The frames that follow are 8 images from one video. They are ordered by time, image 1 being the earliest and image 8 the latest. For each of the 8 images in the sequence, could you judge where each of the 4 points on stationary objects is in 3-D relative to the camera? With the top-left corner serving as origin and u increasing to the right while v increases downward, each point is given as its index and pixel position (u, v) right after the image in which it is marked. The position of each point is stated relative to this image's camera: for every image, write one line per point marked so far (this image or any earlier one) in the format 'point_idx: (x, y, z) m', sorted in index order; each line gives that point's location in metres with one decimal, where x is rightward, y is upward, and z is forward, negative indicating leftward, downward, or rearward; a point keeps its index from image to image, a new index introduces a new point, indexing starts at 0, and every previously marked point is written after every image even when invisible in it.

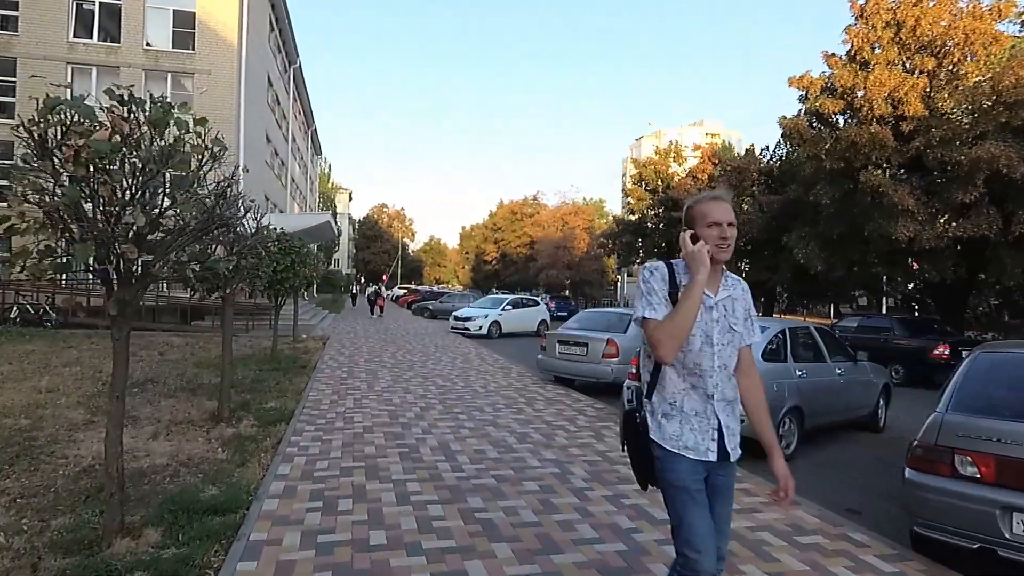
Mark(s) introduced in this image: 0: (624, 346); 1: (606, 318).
0: (+1.6, -0.8, +11.2) m
1: (+1.4, -0.5, +12.2) m
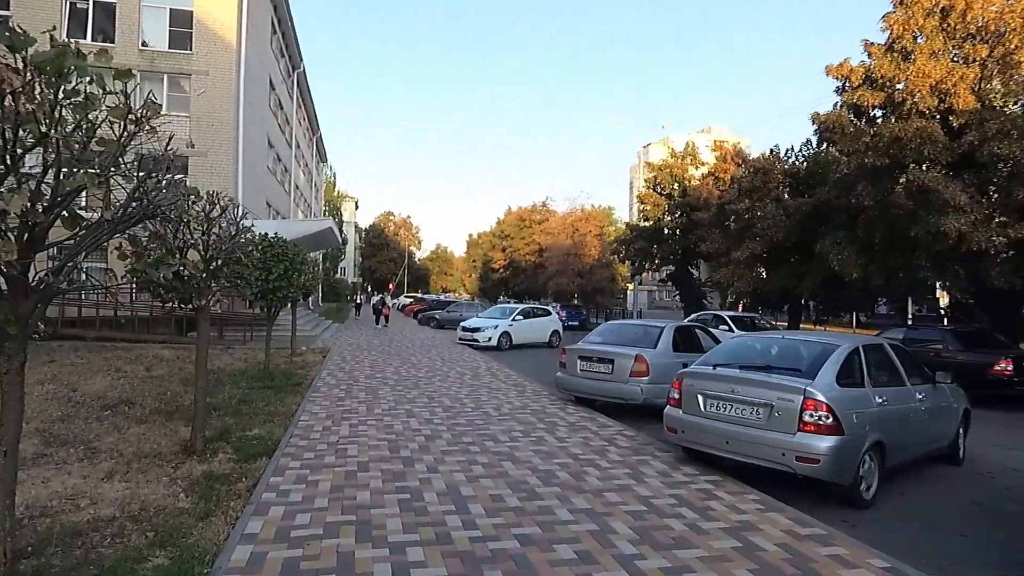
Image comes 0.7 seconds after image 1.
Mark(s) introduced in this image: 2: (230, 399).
0: (+1.8, -1.0, +10.0) m
1: (+1.6, -0.6, +11.0) m
2: (-3.7, -1.5, +10.4) m
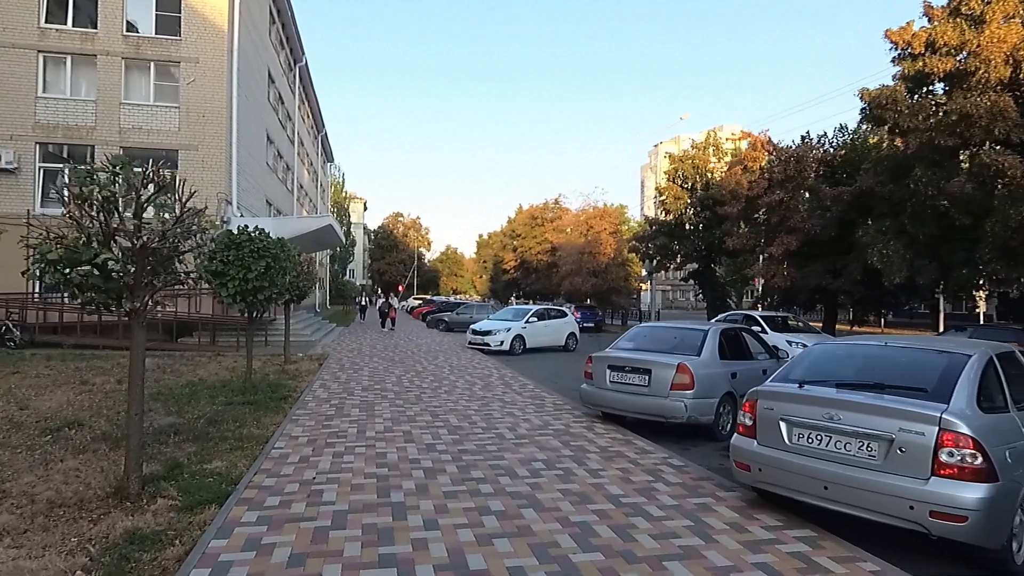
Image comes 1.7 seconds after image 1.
0: (+2.0, -0.9, +8.4) m
1: (+1.8, -0.6, +9.4) m
2: (-3.5, -1.5, +8.8) m
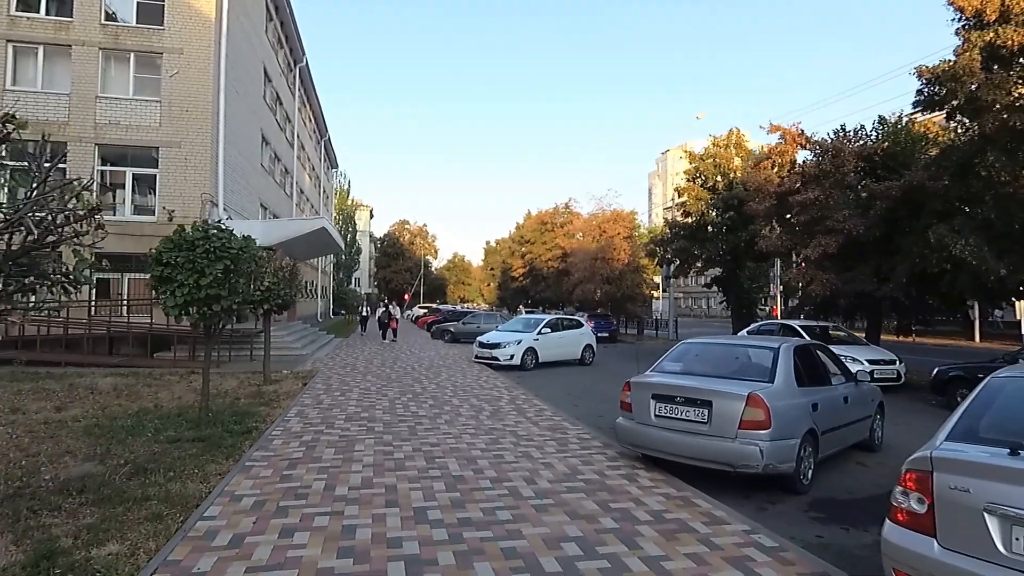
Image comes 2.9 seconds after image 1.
0: (+2.1, -1.0, +6.3) m
1: (+2.0, -0.6, +7.4) m
2: (-3.3, -1.5, +6.9) m
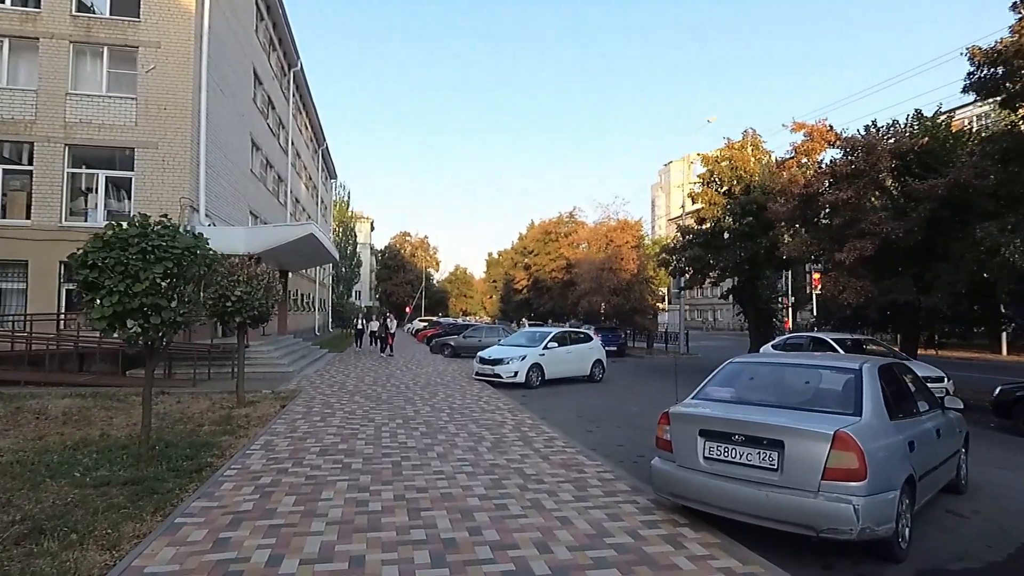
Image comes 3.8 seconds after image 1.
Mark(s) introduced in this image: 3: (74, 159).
0: (+2.2, -1.0, +4.8) m
1: (+2.0, -0.7, +5.8) m
2: (-3.3, -1.6, +5.3) m
3: (-10.4, +3.0, +19.3) m
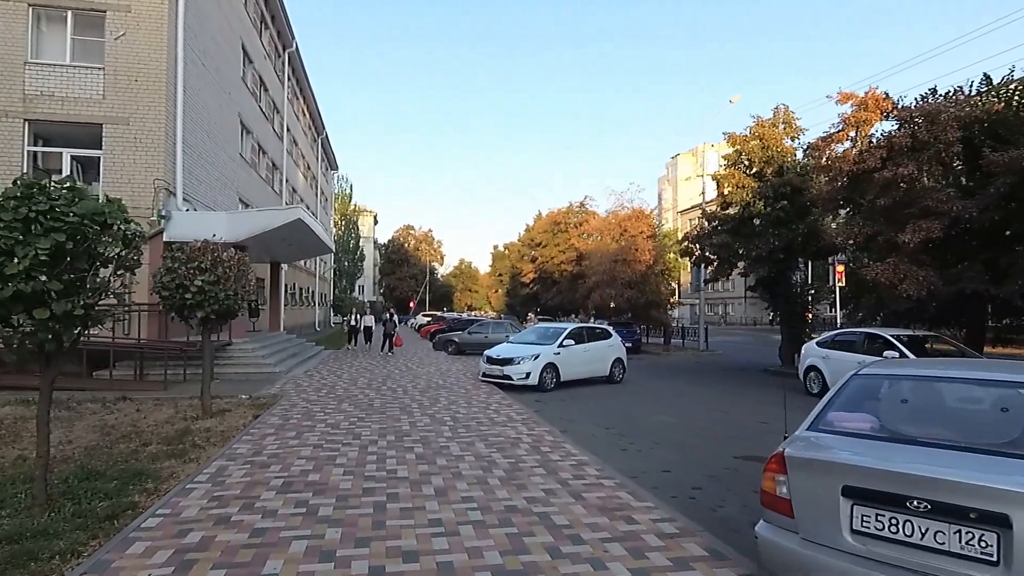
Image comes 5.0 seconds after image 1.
0: (+2.3, -0.9, +2.8) m
1: (+2.2, -0.6, +3.9) m
2: (-3.1, -1.5, +3.4) m
3: (-10.2, +3.2, +17.4) m
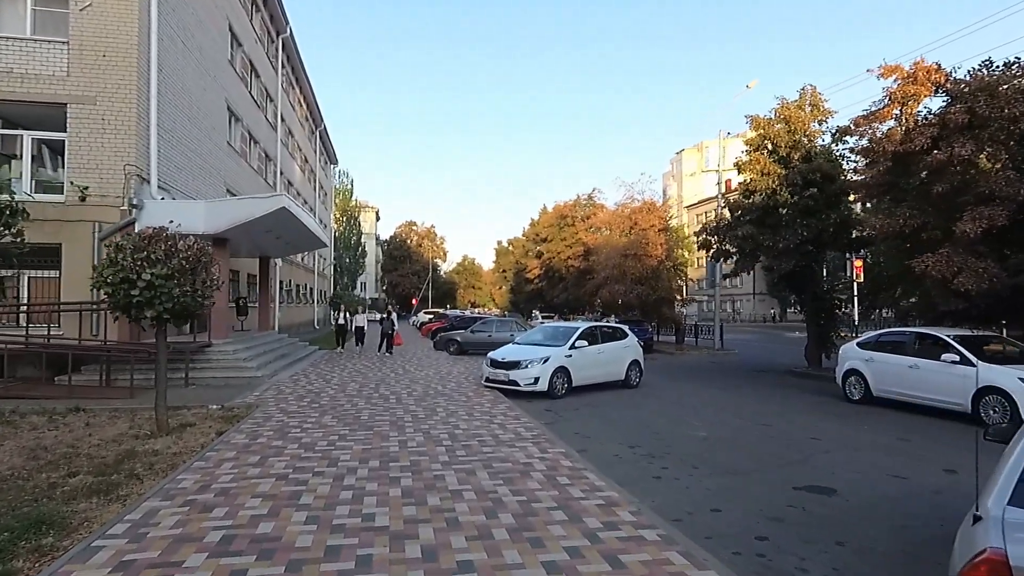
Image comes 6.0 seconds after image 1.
0: (+2.4, -0.8, +1.2) m
1: (+2.2, -0.5, +2.3) m
2: (-3.1, -1.4, +1.8) m
3: (-10.1, +3.3, +15.9) m
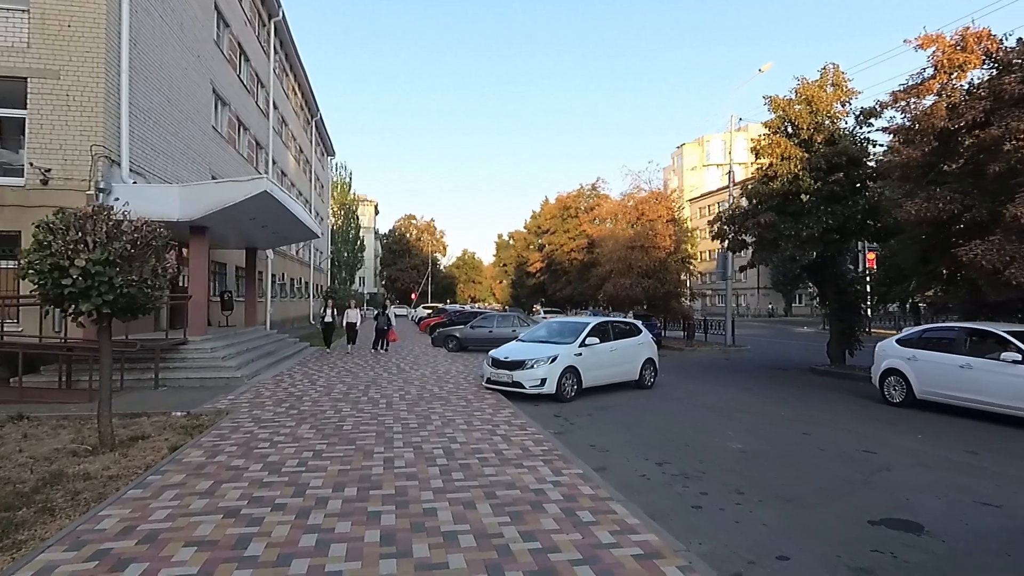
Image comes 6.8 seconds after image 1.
0: (+2.4, -0.8, -0.2) m
1: (+2.3, -0.4, +0.9) m
2: (-3.0, -1.4, +0.4) m
3: (-10.0, +3.4, +14.5) m
